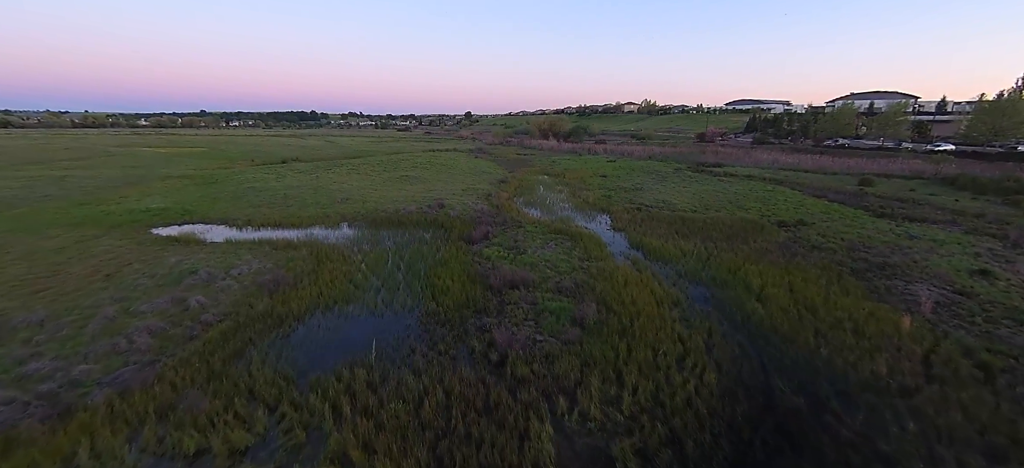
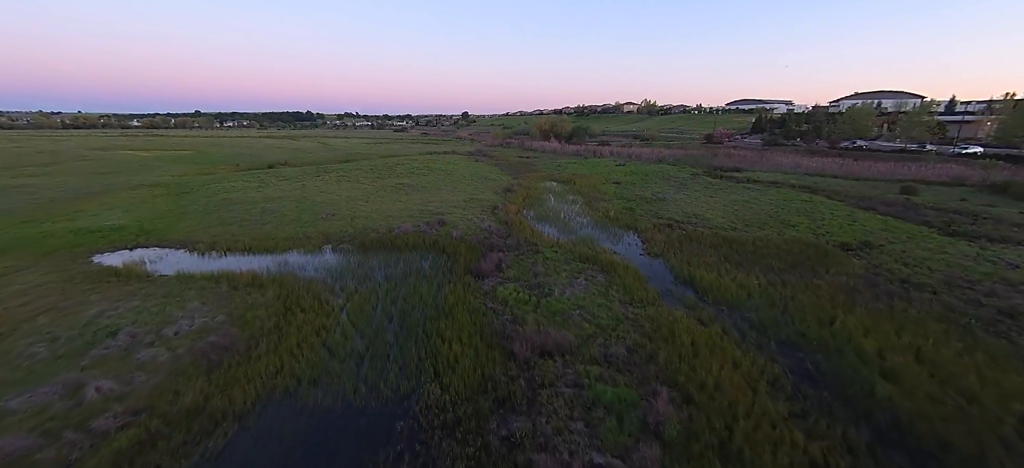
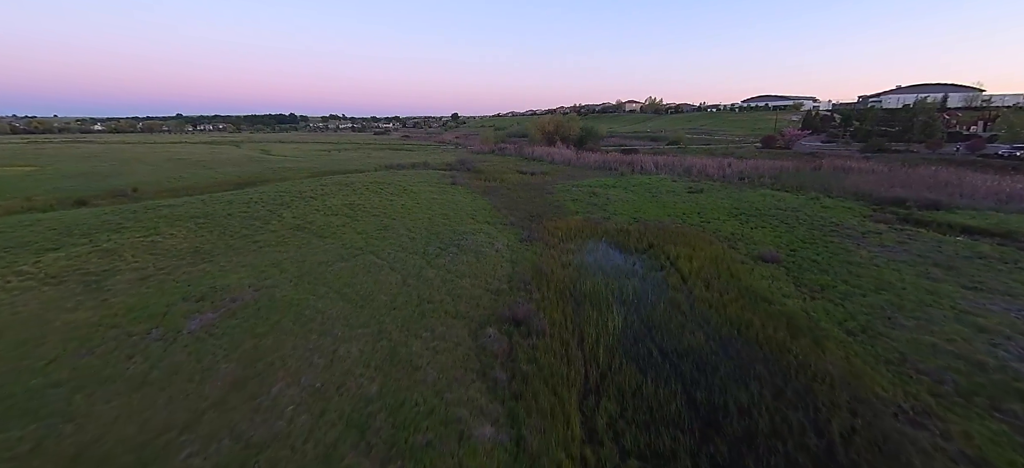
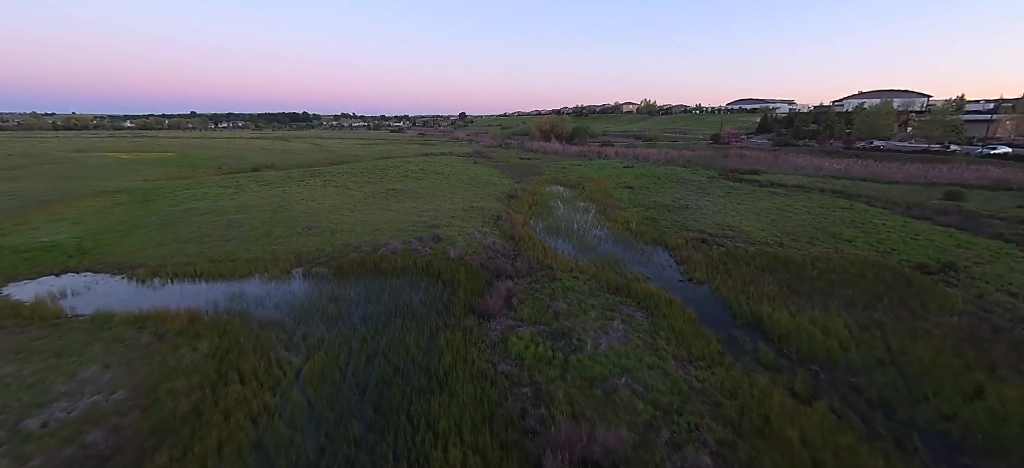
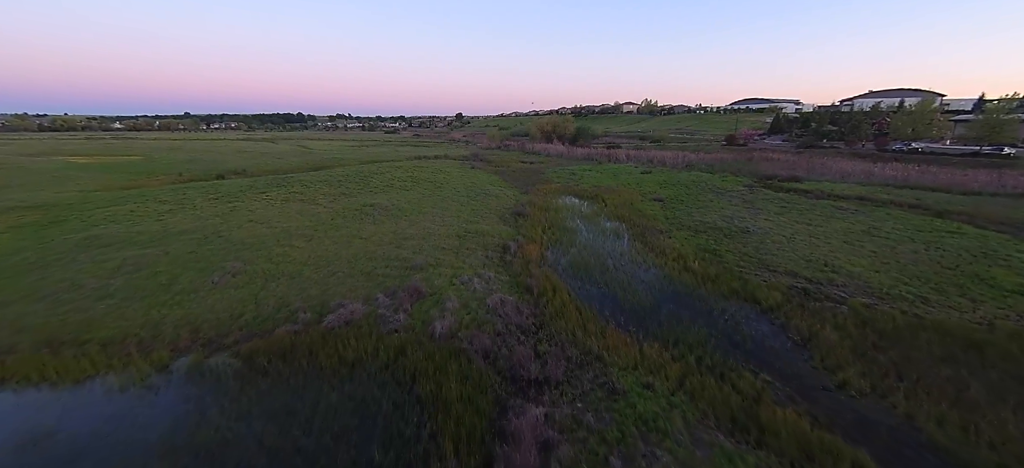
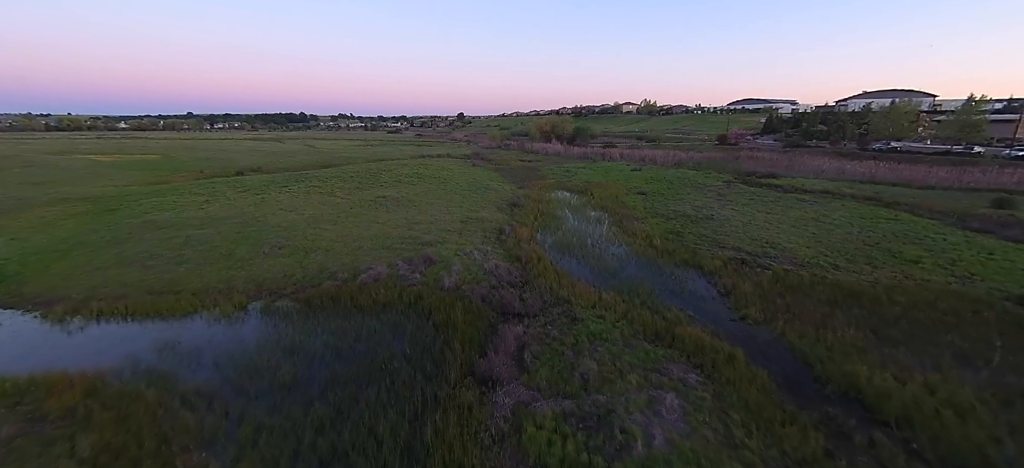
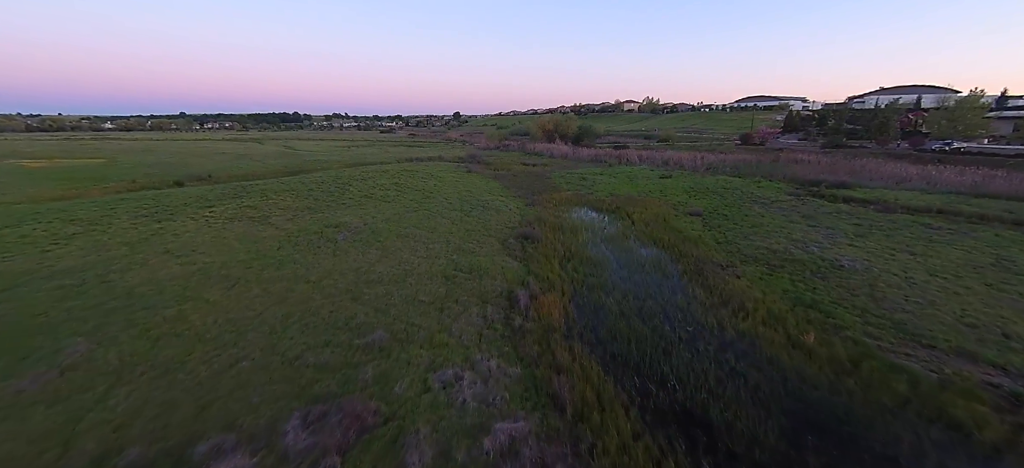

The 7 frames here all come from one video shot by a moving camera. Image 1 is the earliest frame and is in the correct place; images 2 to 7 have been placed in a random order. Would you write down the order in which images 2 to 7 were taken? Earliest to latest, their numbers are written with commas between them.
2, 4, 6, 5, 7, 3
